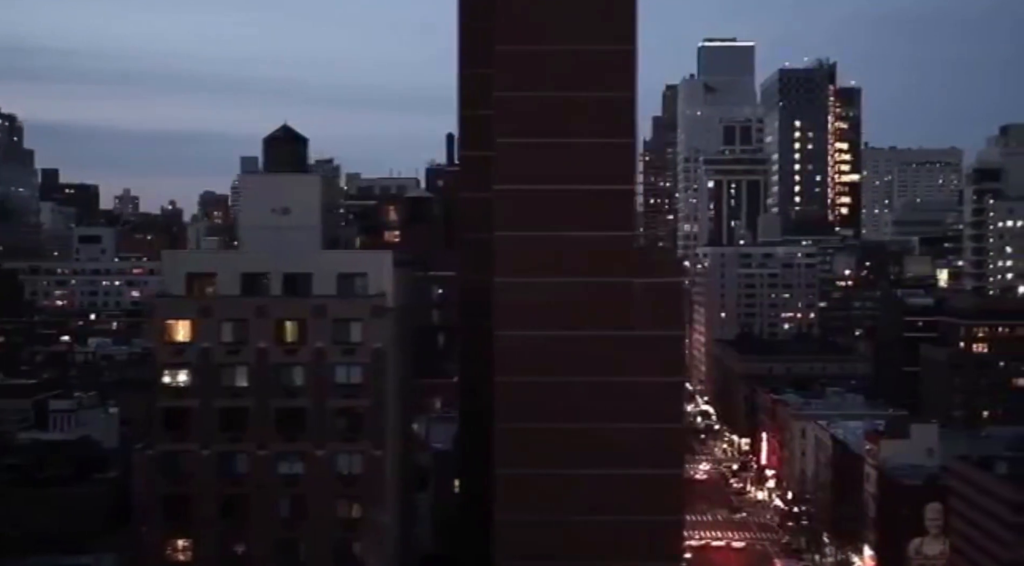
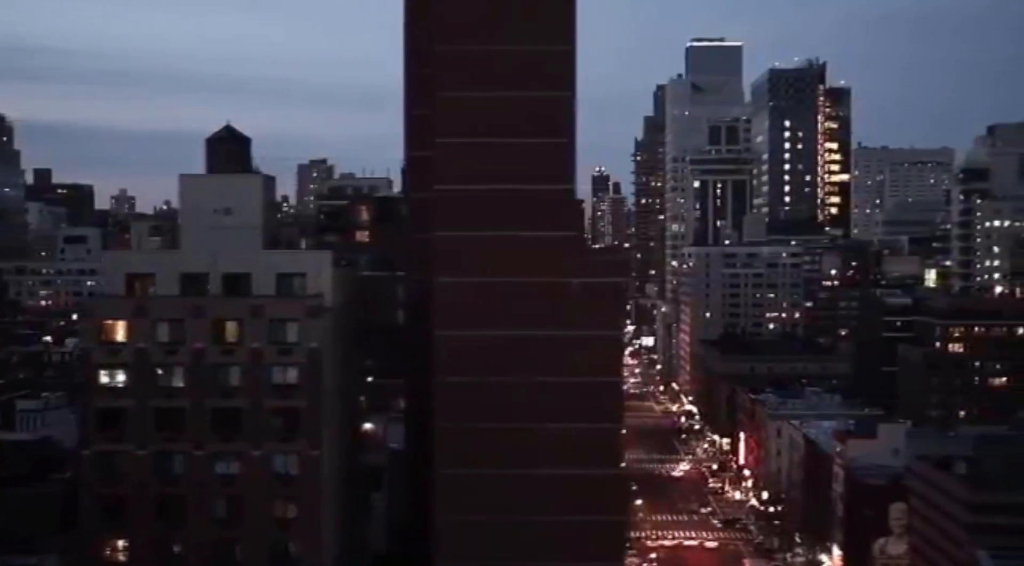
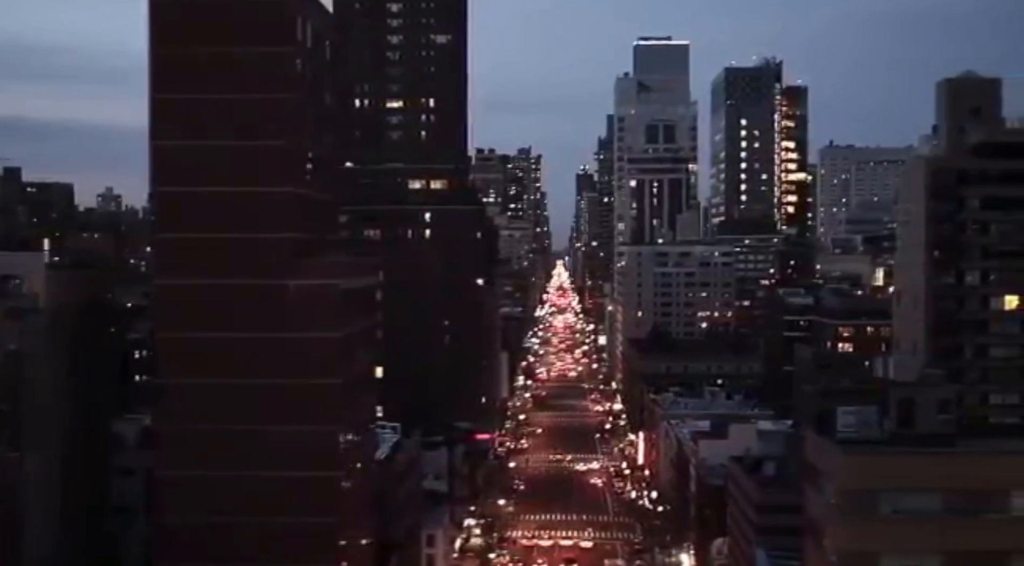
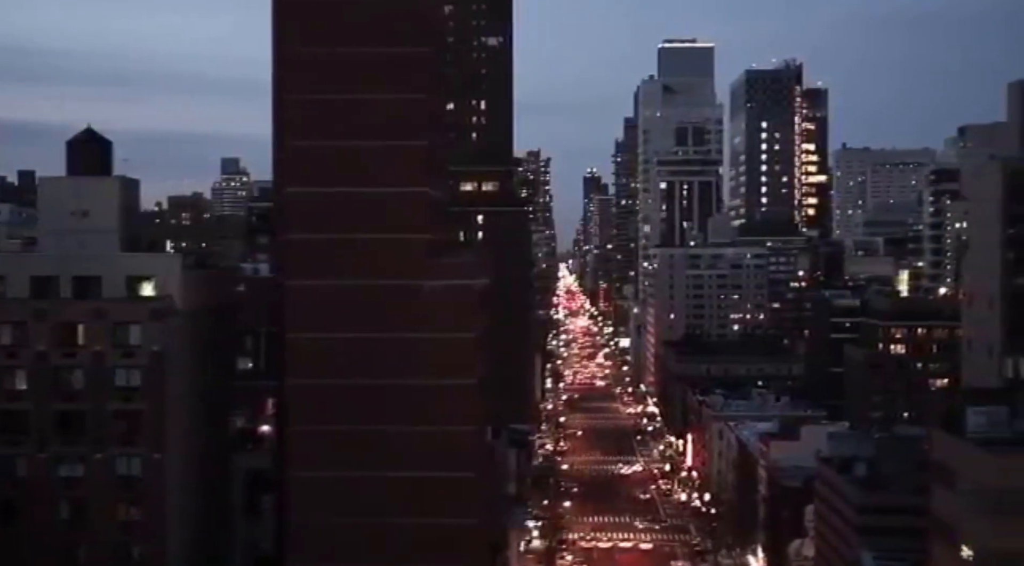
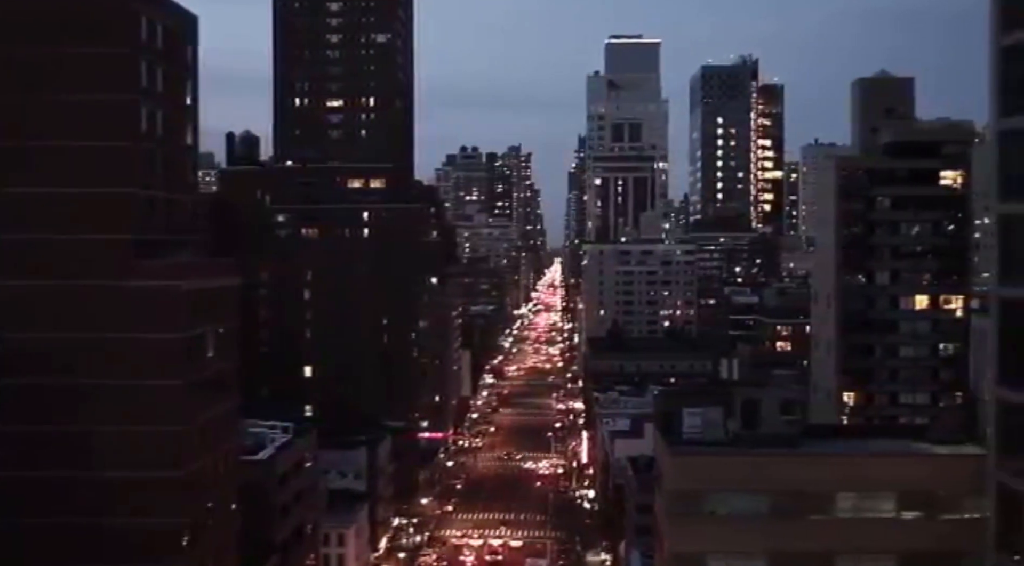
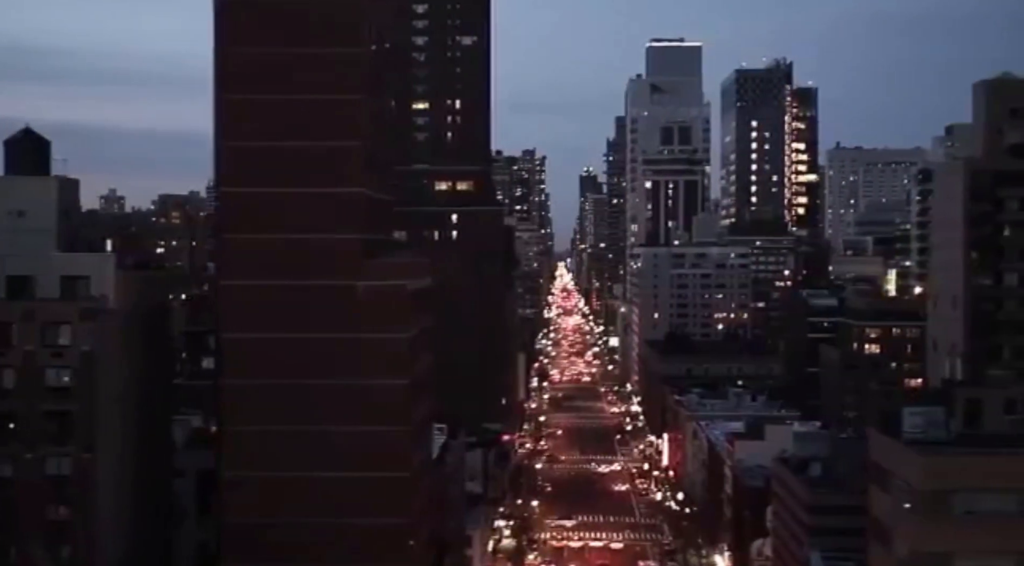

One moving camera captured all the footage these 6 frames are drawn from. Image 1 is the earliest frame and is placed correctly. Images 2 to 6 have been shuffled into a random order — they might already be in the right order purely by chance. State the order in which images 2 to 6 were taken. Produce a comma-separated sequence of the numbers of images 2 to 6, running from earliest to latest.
2, 4, 6, 3, 5
